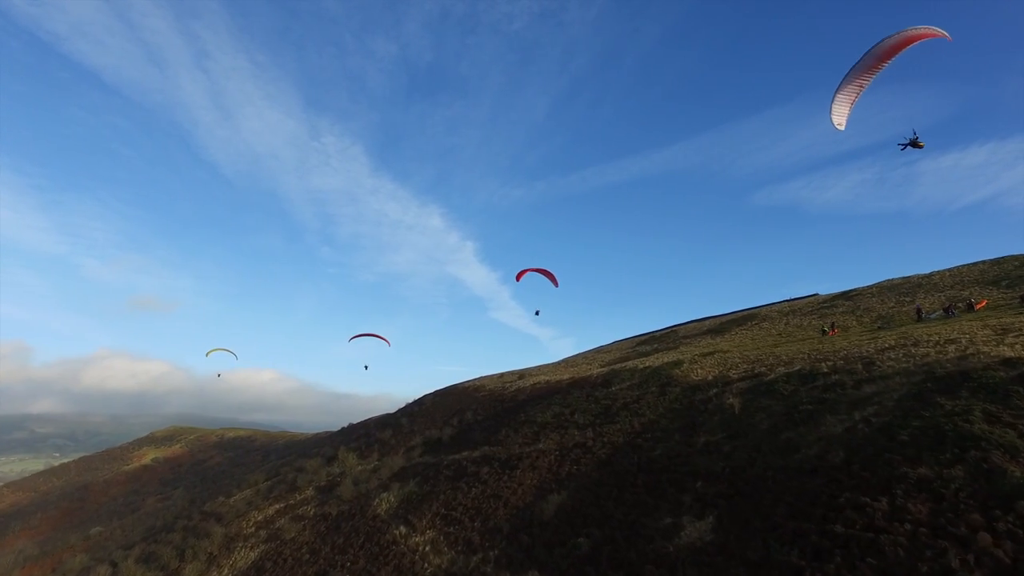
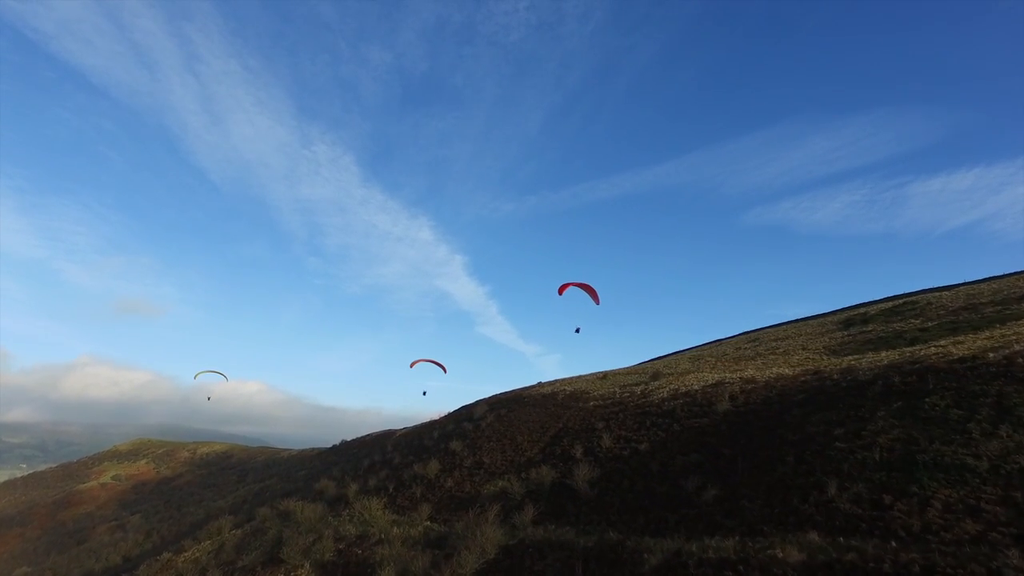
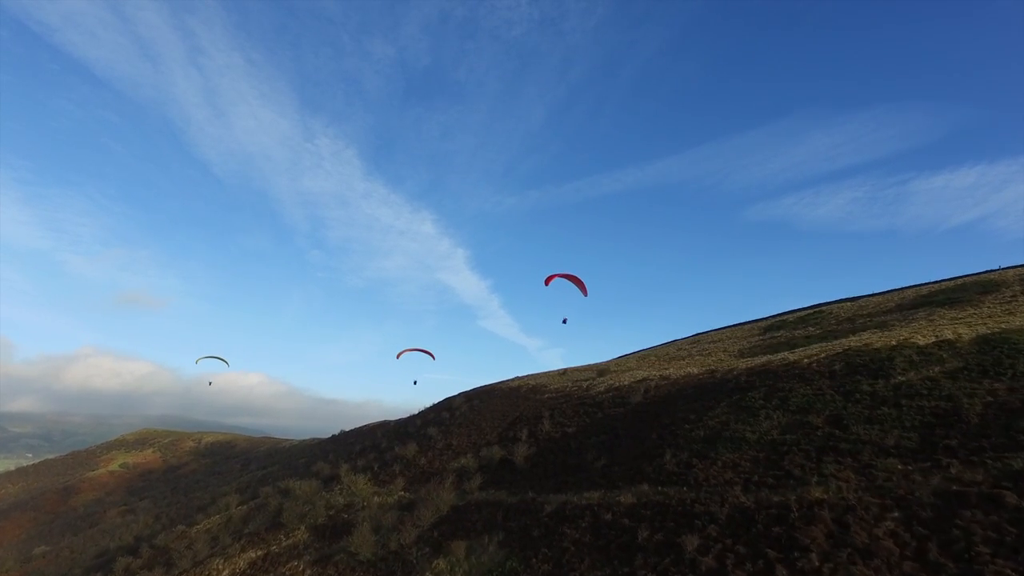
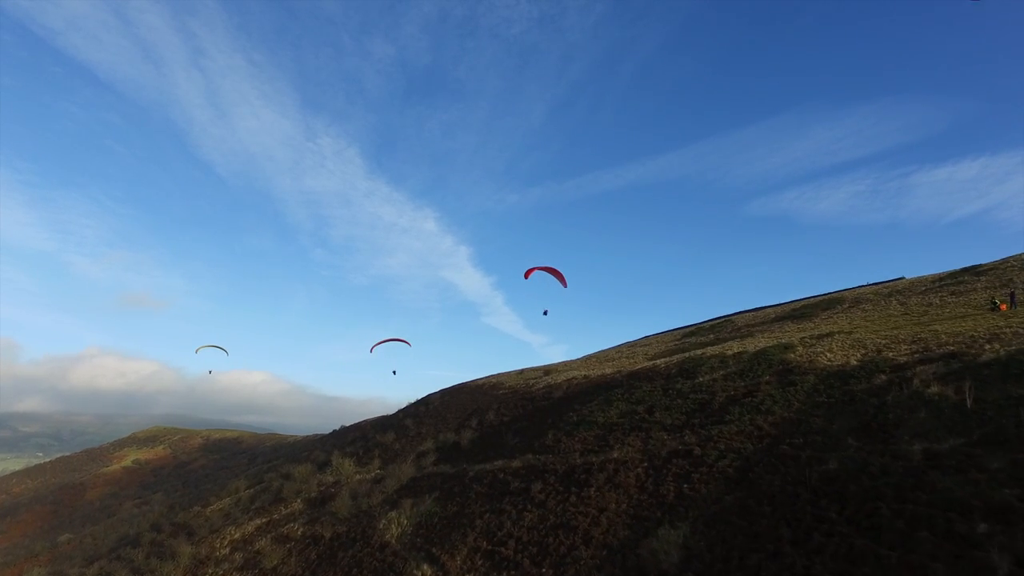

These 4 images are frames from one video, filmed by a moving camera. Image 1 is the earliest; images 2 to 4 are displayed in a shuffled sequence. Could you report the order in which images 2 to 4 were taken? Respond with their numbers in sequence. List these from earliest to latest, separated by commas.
4, 3, 2
